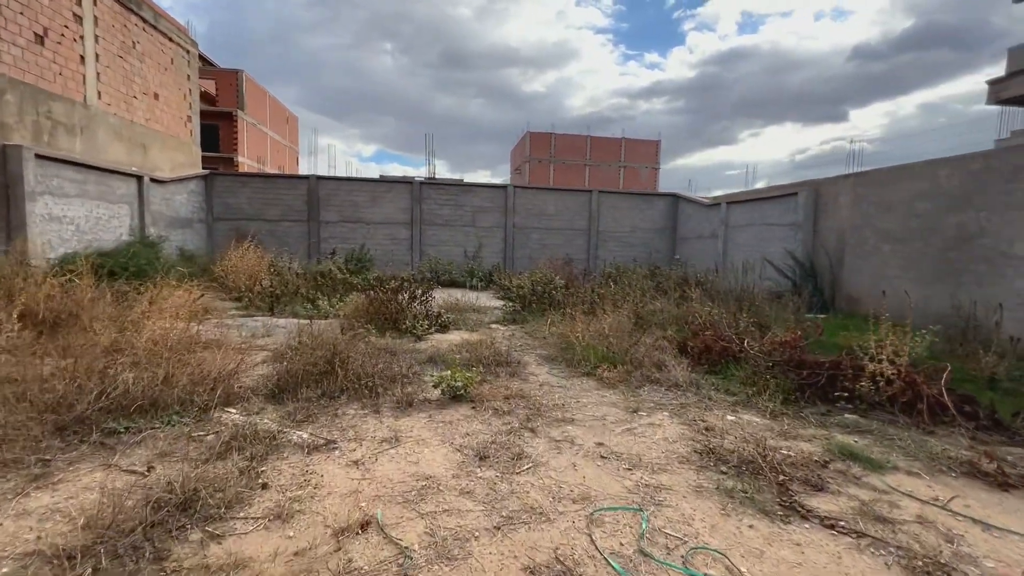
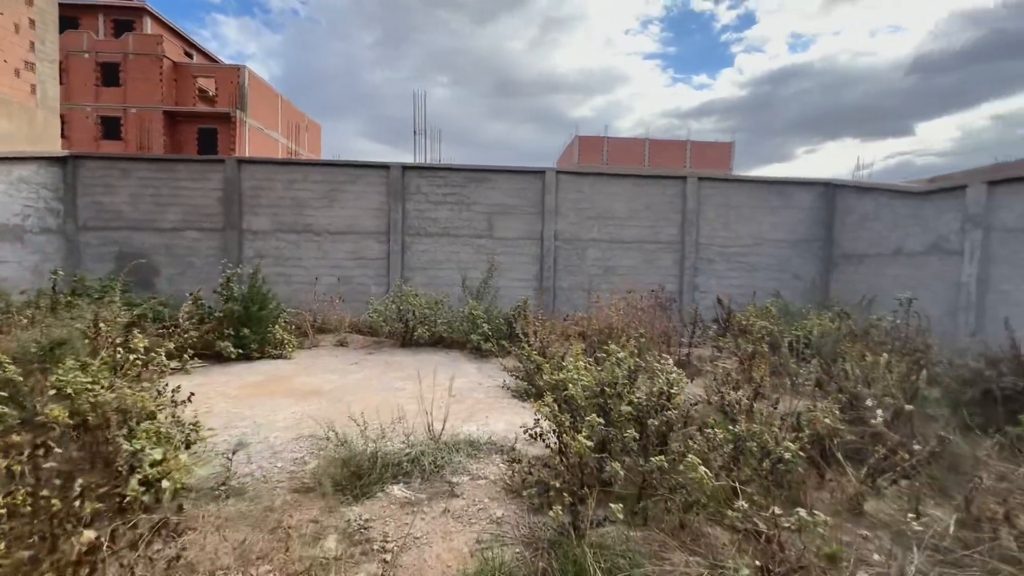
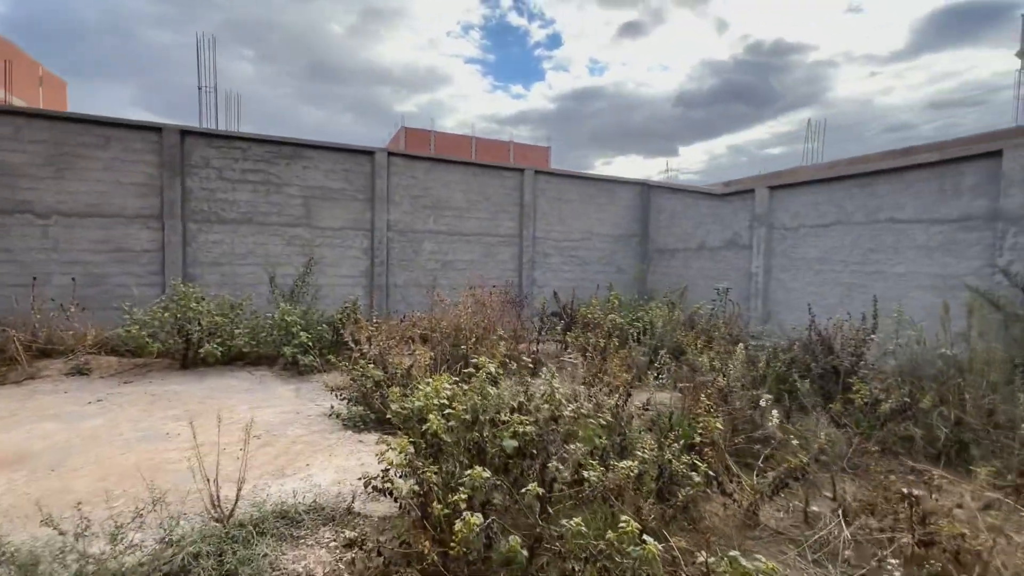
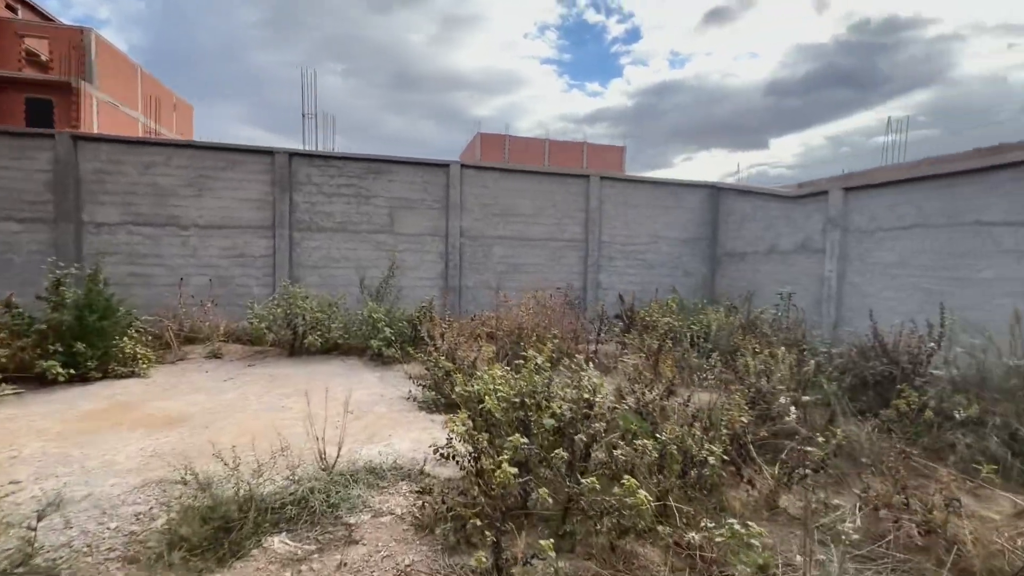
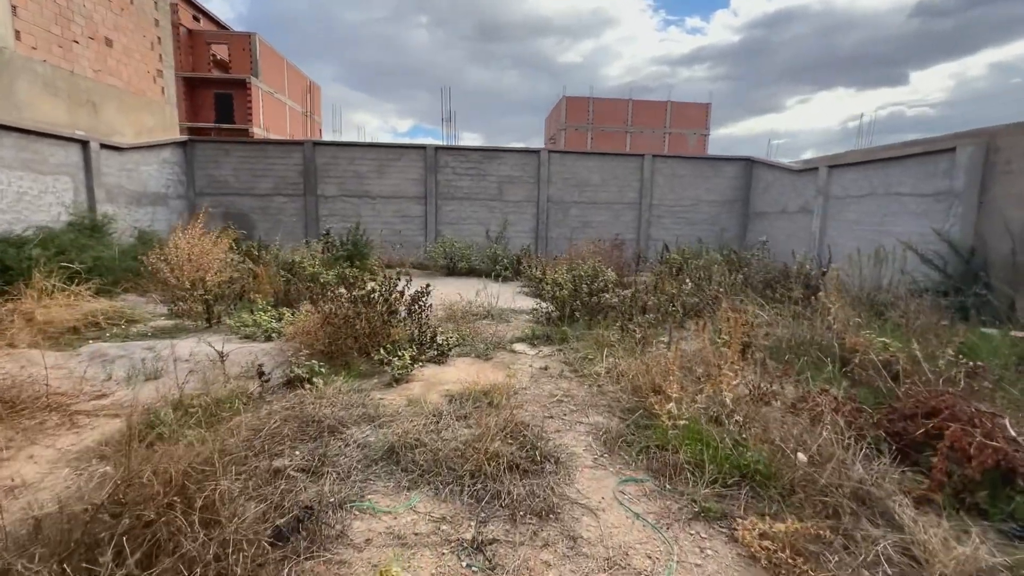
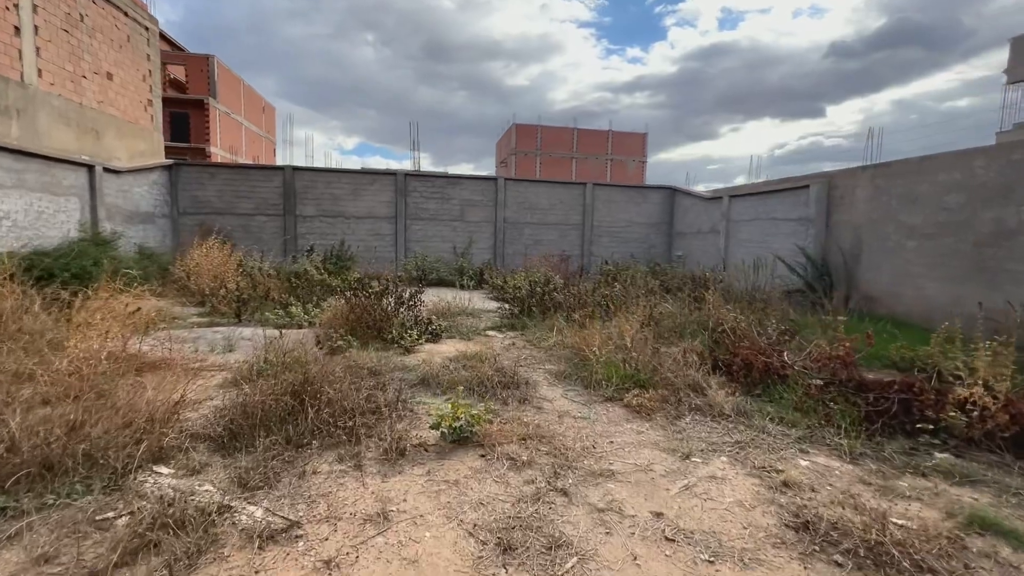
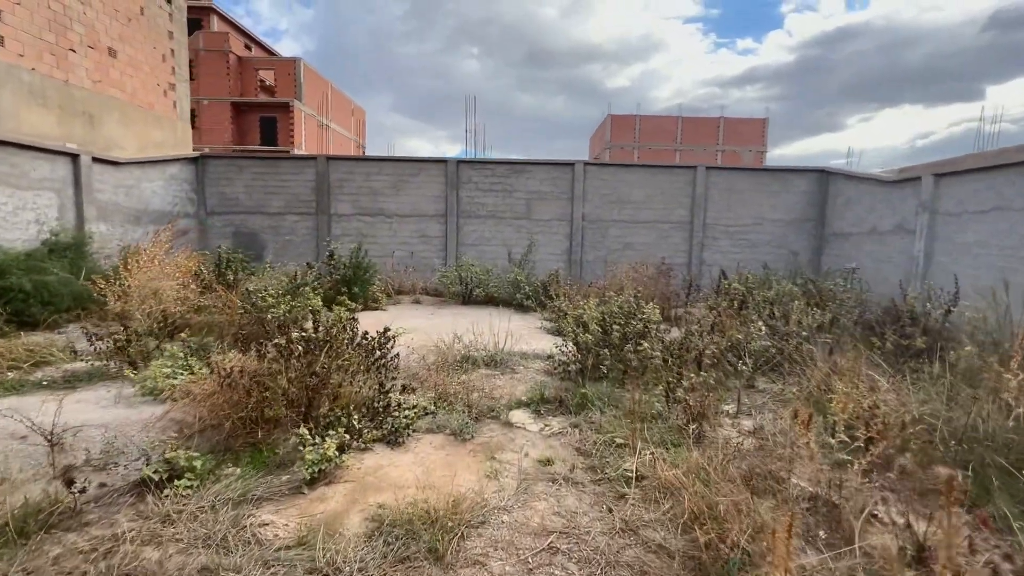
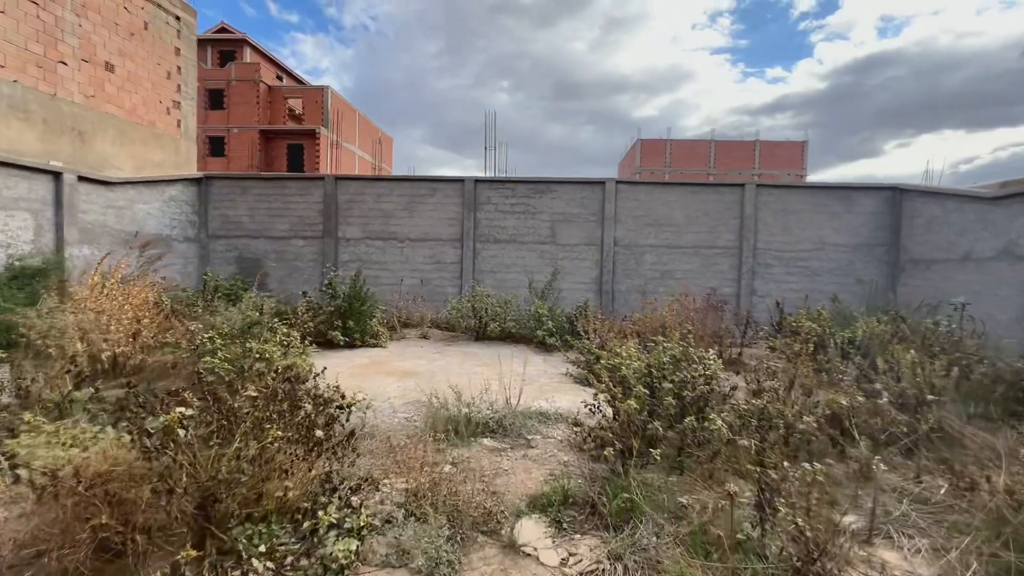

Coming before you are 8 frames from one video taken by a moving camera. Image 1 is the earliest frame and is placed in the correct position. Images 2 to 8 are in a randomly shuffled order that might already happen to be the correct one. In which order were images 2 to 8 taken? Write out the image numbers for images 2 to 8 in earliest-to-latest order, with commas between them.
6, 5, 7, 8, 2, 4, 3
